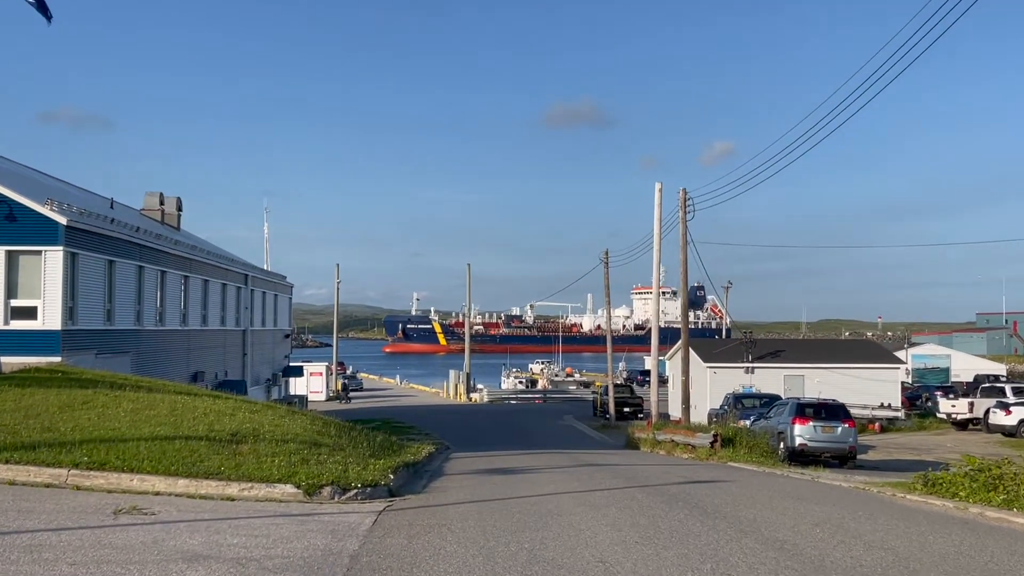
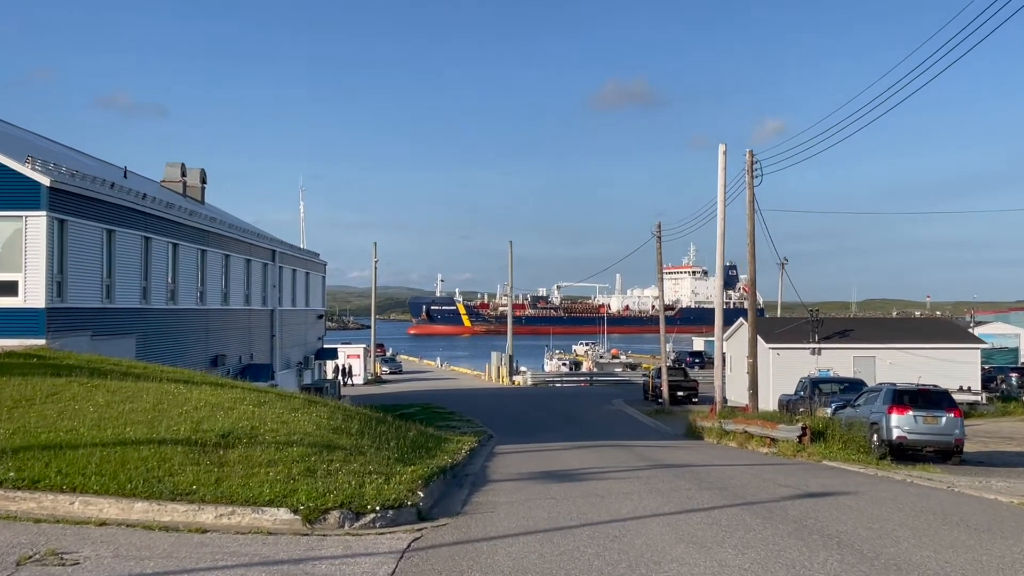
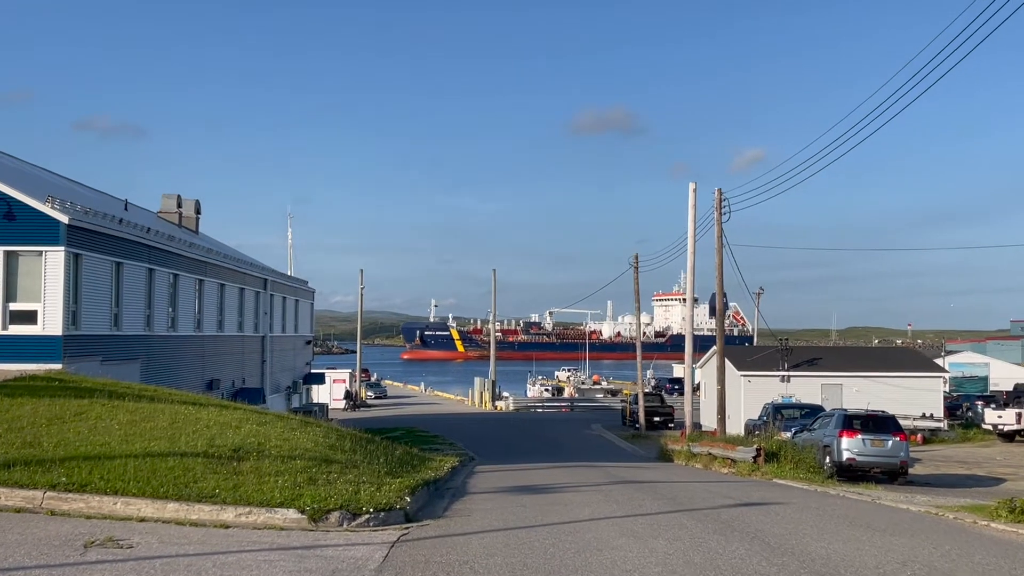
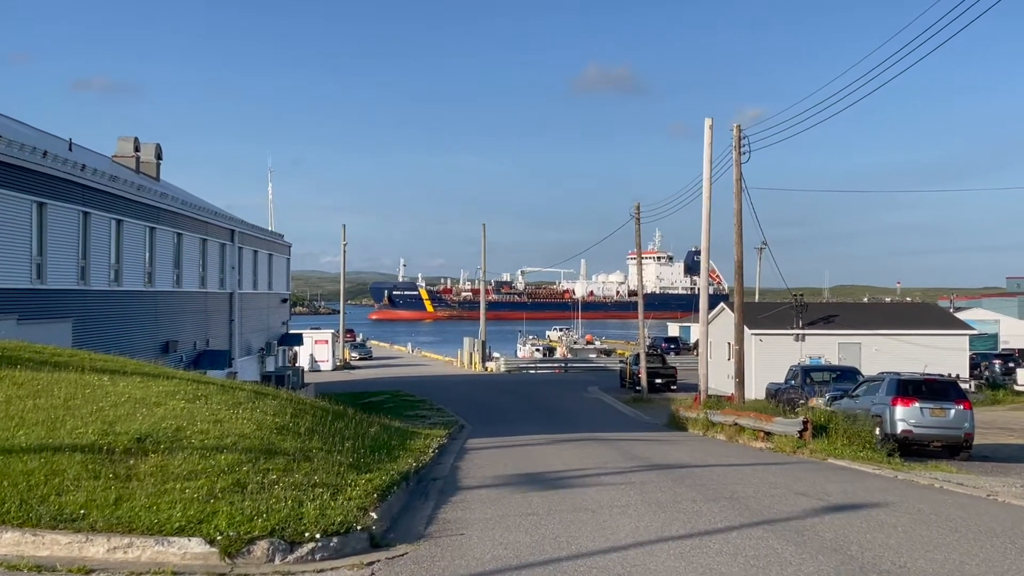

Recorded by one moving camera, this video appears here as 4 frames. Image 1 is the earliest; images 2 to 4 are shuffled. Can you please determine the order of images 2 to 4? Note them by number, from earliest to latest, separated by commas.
3, 2, 4
